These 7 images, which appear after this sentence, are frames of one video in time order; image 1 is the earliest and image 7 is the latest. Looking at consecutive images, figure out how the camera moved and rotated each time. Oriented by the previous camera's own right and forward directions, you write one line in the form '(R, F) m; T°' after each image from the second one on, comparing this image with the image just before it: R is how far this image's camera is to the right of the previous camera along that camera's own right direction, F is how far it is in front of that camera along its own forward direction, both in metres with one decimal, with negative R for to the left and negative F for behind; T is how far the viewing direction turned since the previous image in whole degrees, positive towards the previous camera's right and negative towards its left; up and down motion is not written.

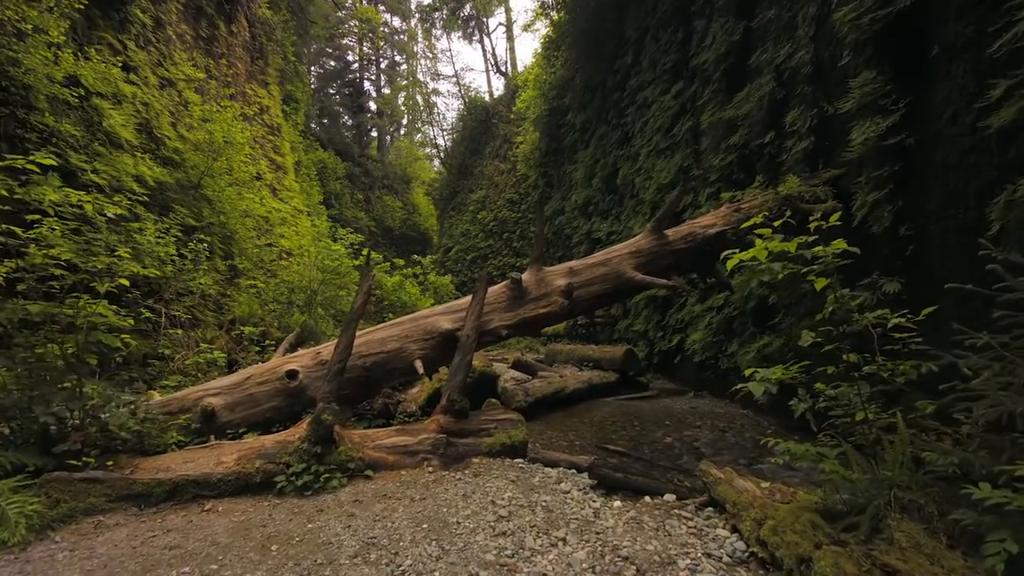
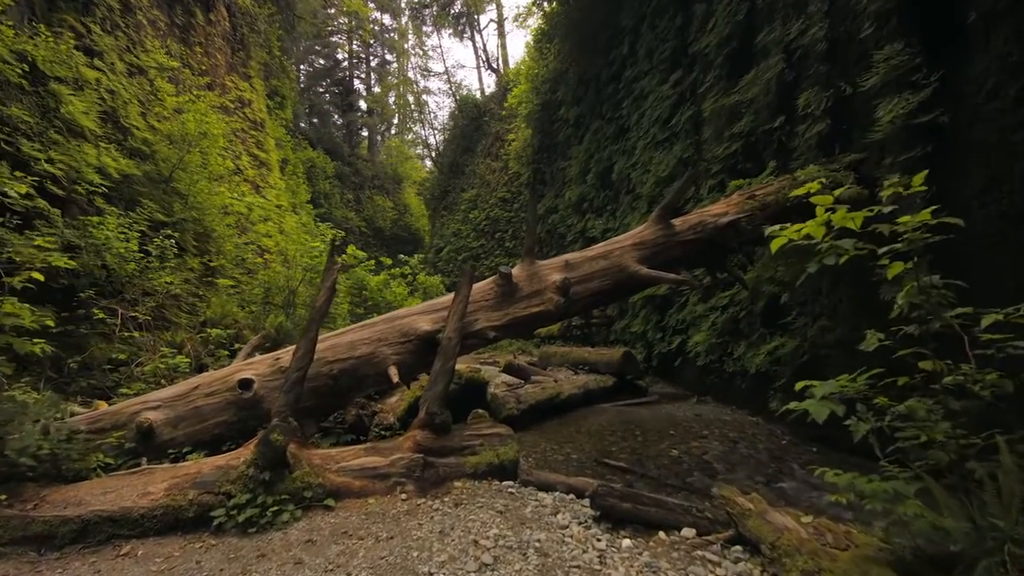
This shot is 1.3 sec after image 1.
(0.0, +0.5) m; +1°
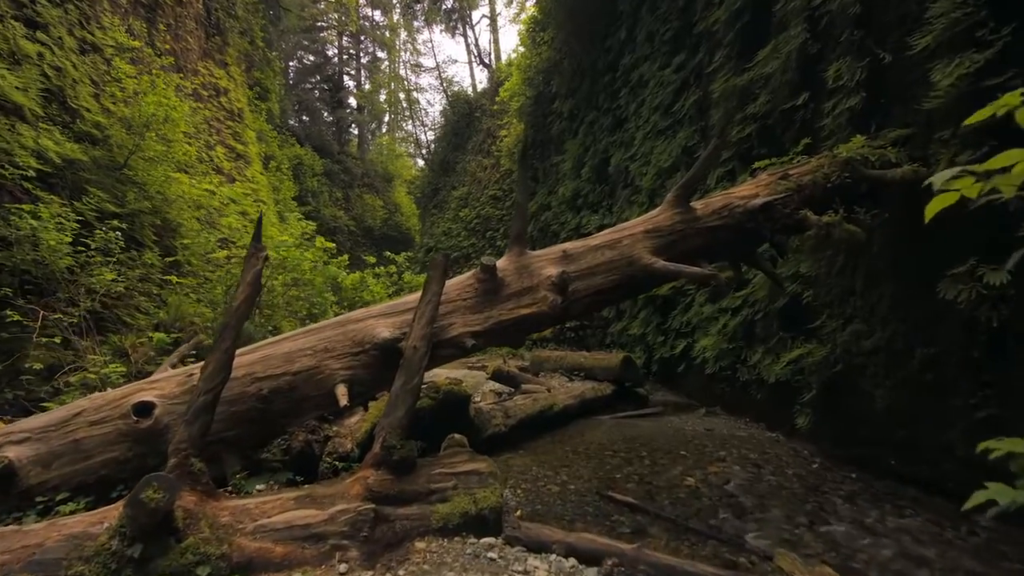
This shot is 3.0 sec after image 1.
(+0.1, +0.7) m; +1°
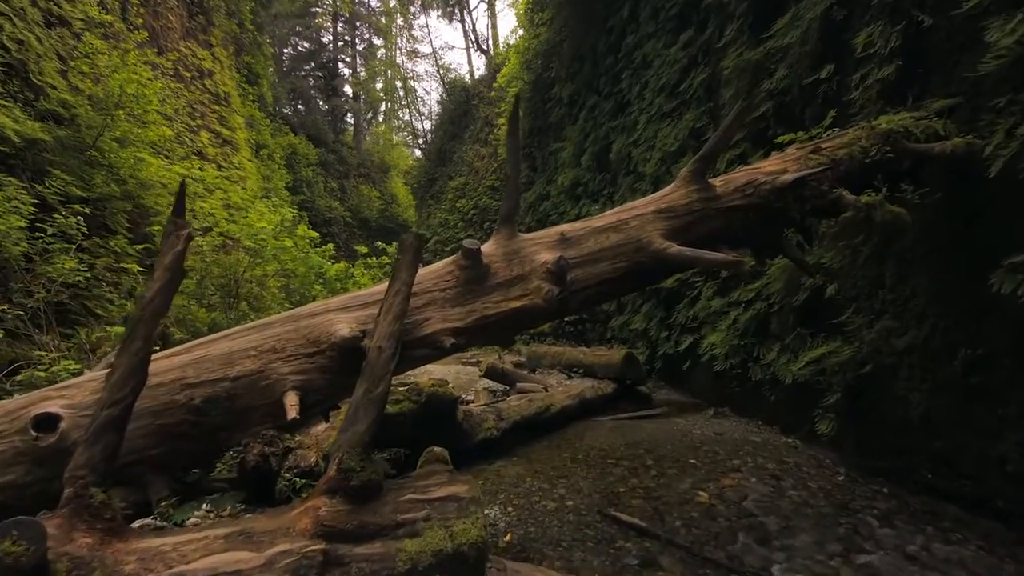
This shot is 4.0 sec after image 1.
(+0.1, +0.5) m; 0°
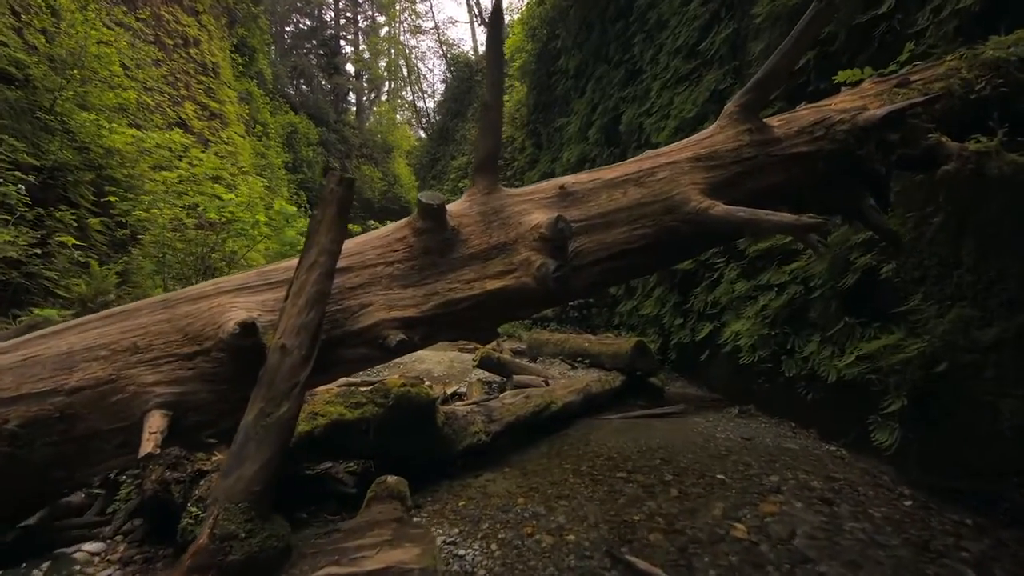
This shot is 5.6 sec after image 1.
(+0.1, +0.7) m; -1°
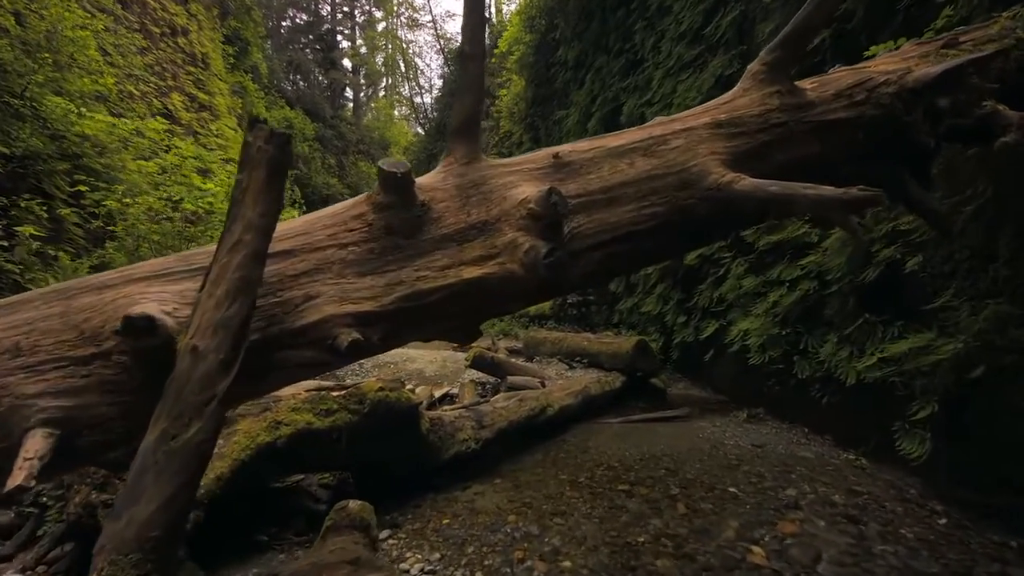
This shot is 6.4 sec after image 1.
(0.0, +0.3) m; 0°
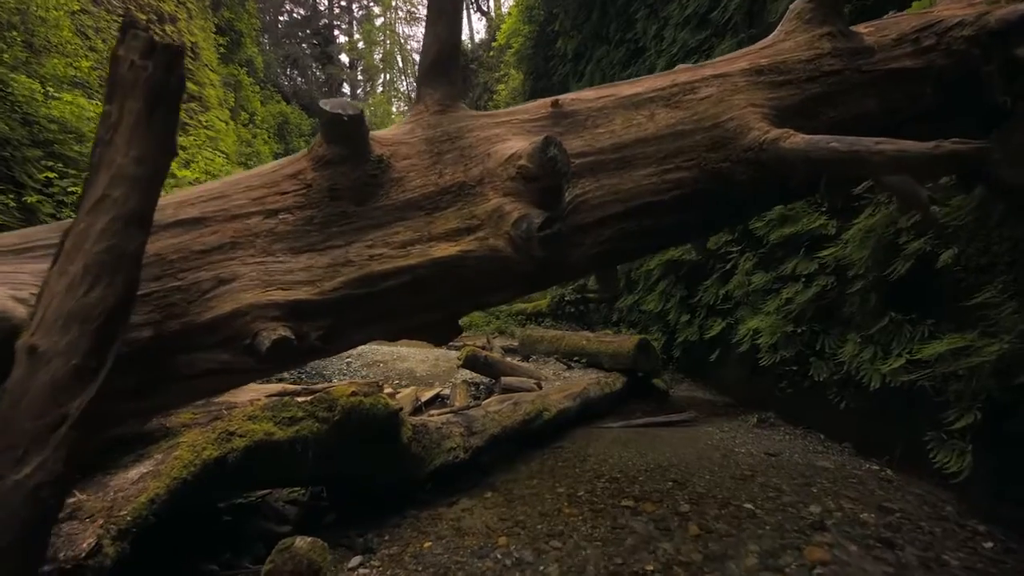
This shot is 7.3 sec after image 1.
(0.0, +0.3) m; 0°
